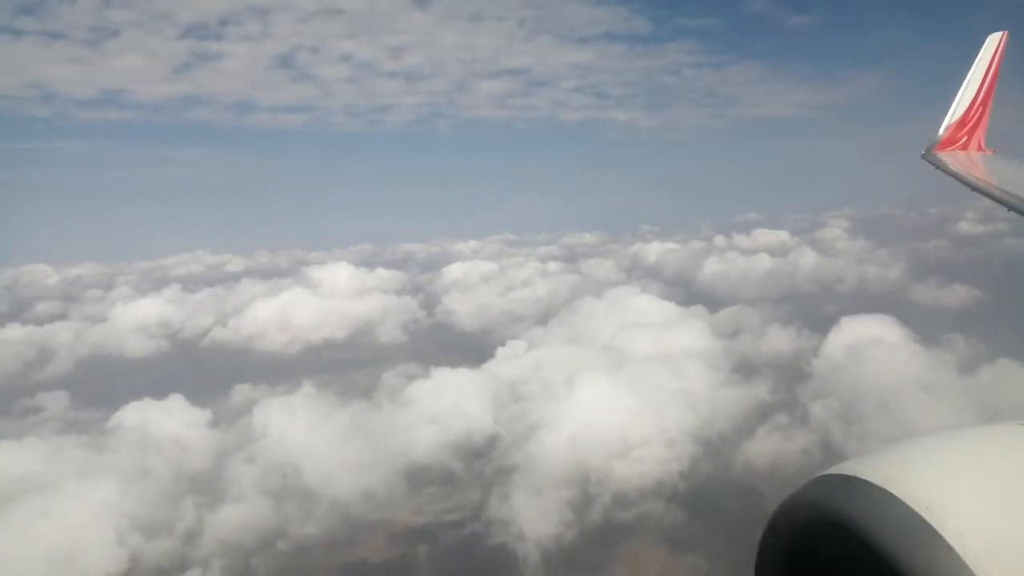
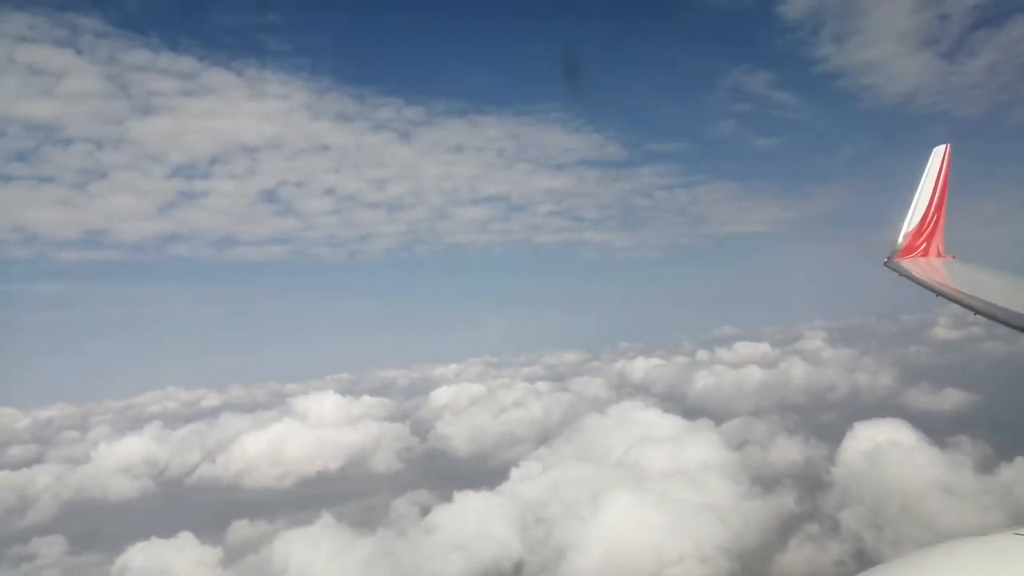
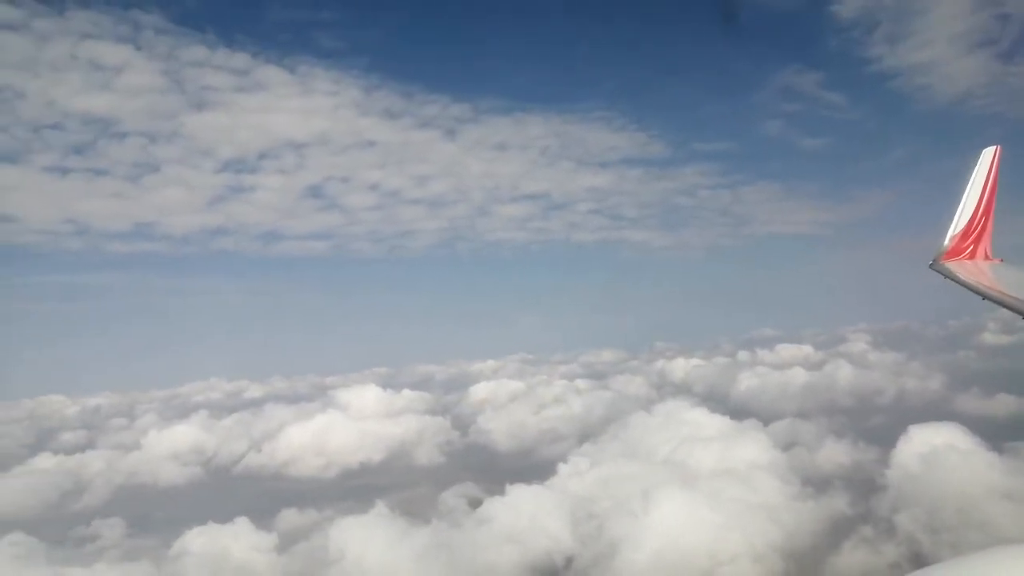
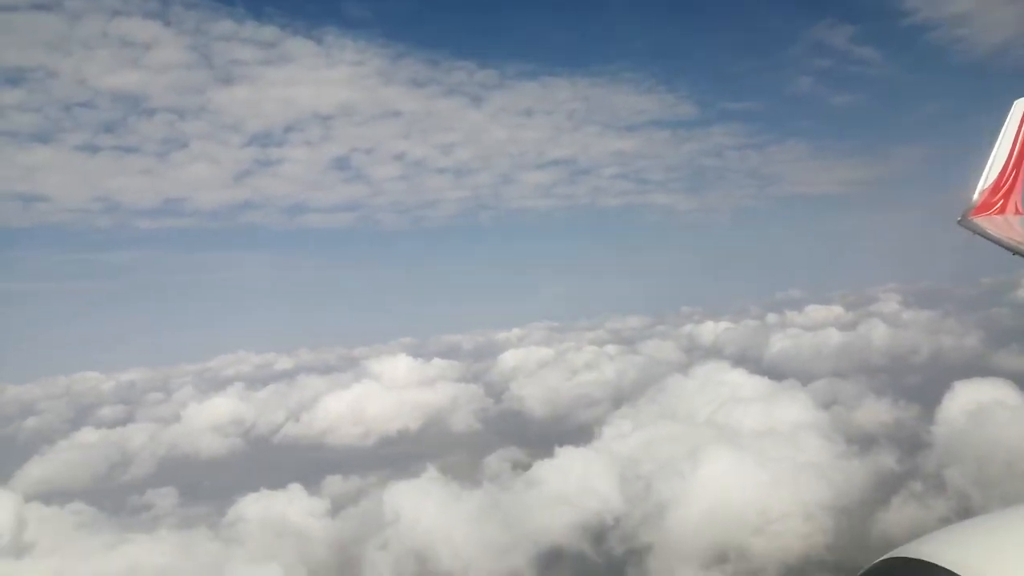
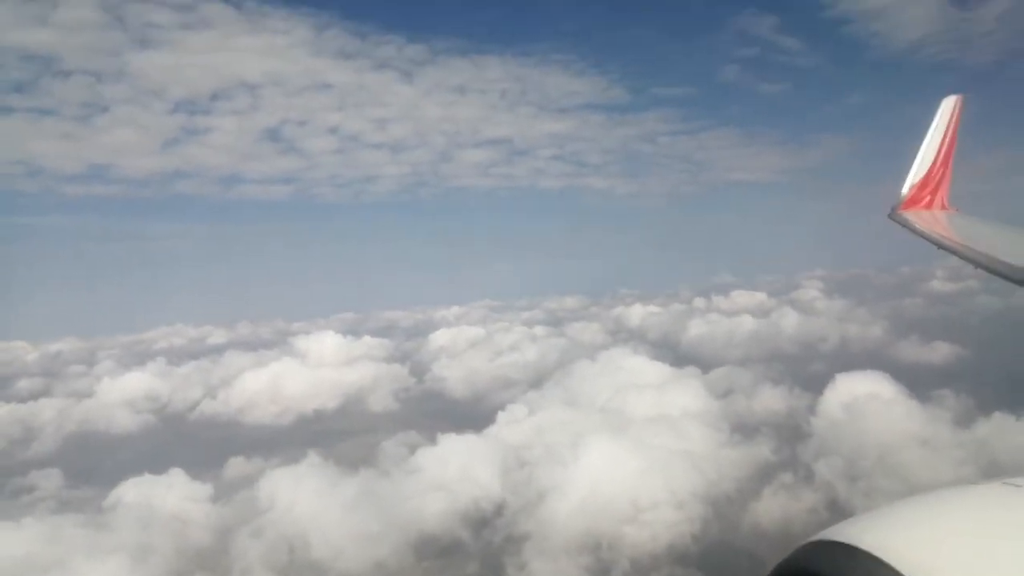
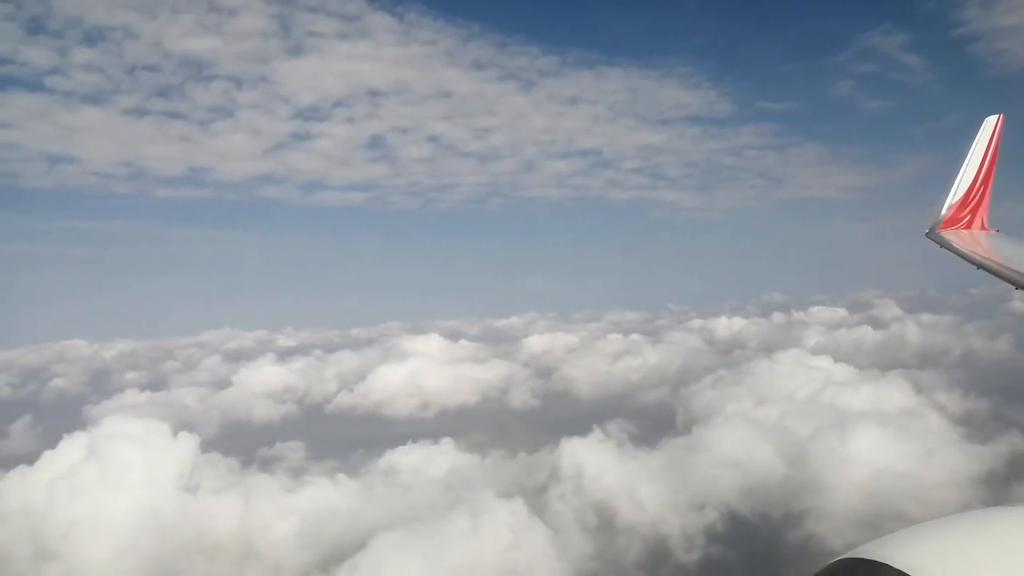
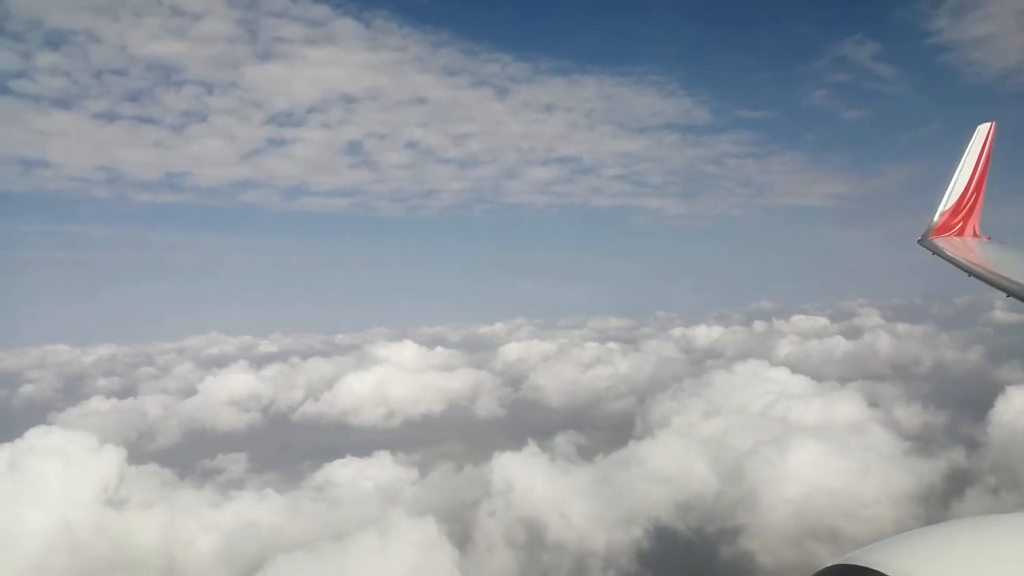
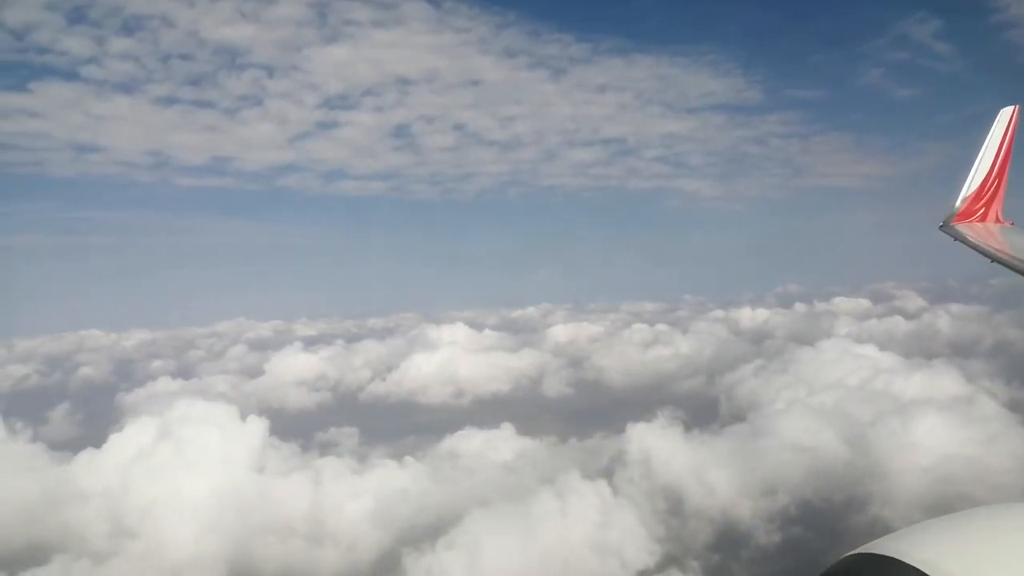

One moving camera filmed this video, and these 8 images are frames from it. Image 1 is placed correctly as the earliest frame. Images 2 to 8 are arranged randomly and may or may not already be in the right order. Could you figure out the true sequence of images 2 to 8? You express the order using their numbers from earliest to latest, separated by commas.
5, 2, 3, 4, 7, 6, 8
